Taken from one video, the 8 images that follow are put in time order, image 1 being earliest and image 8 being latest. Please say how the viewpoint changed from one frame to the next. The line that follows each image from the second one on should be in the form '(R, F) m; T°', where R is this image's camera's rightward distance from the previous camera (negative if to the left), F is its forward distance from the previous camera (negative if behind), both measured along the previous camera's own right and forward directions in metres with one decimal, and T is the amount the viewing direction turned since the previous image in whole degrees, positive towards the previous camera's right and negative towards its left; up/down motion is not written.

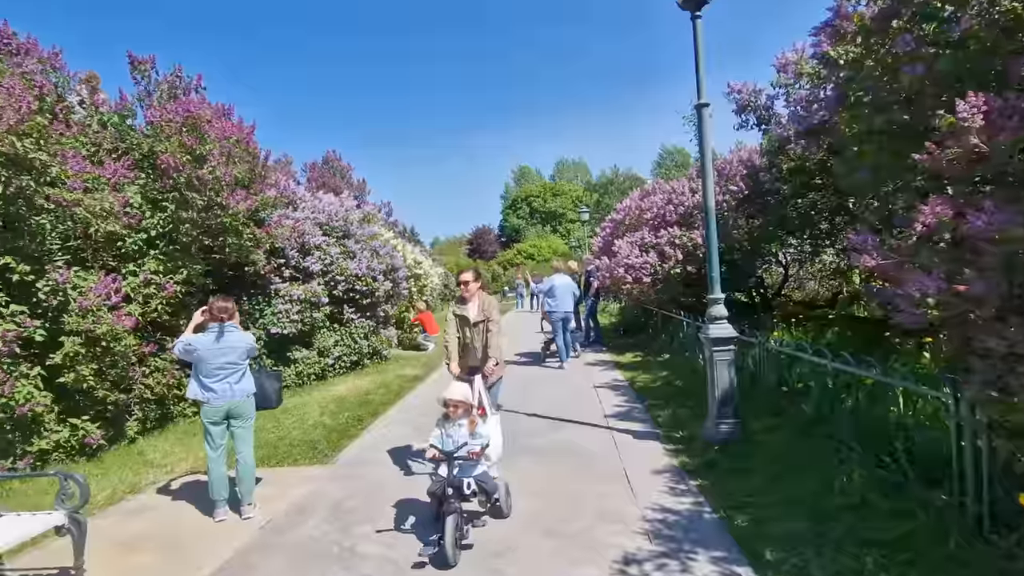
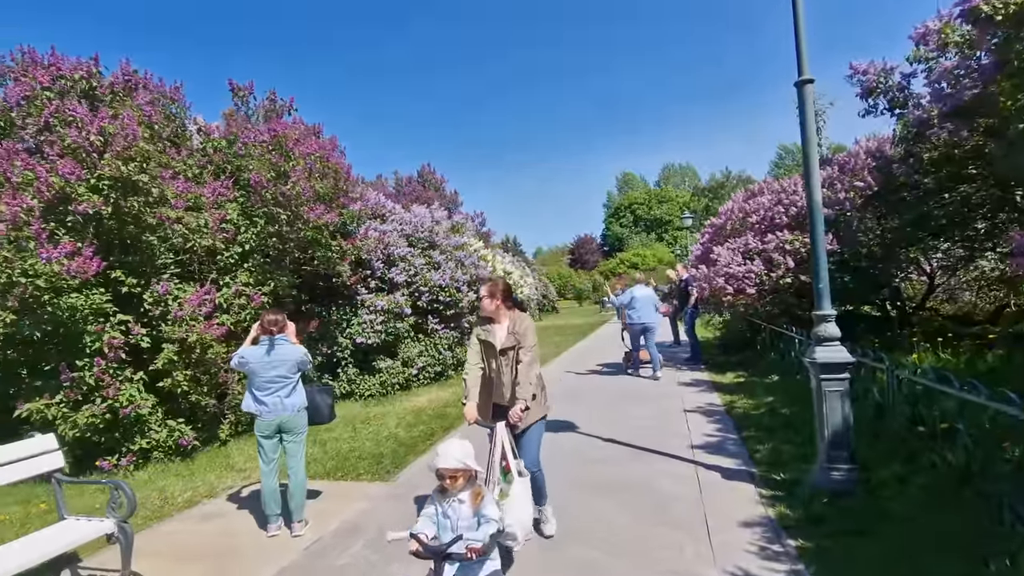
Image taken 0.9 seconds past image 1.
(+0.4, +0.5) m; -11°
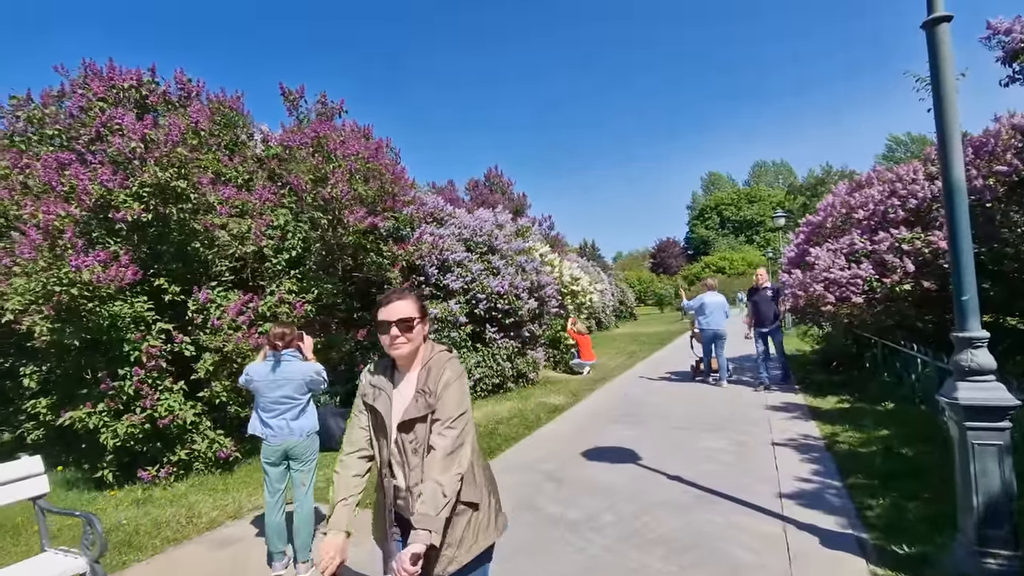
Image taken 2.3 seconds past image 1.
(+0.3, +0.8) m; -9°
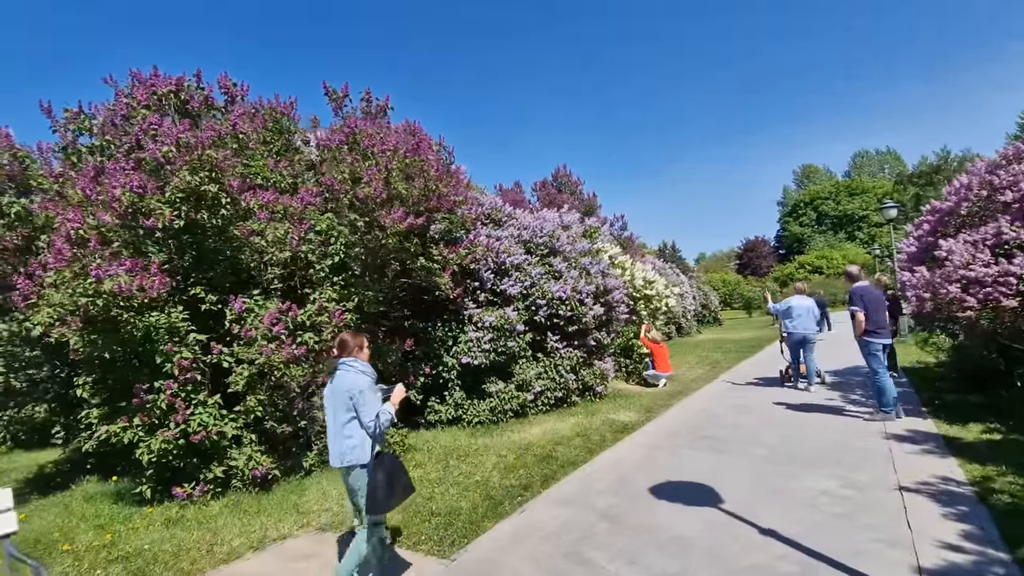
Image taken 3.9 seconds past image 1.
(+0.3, +0.9) m; -9°
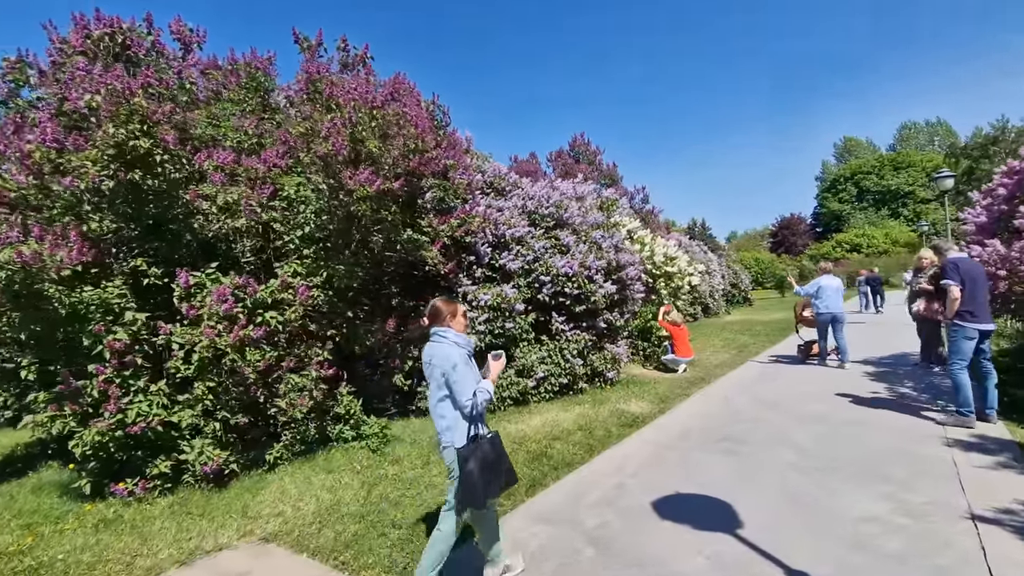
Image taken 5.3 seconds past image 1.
(+0.4, +0.9) m; -3°
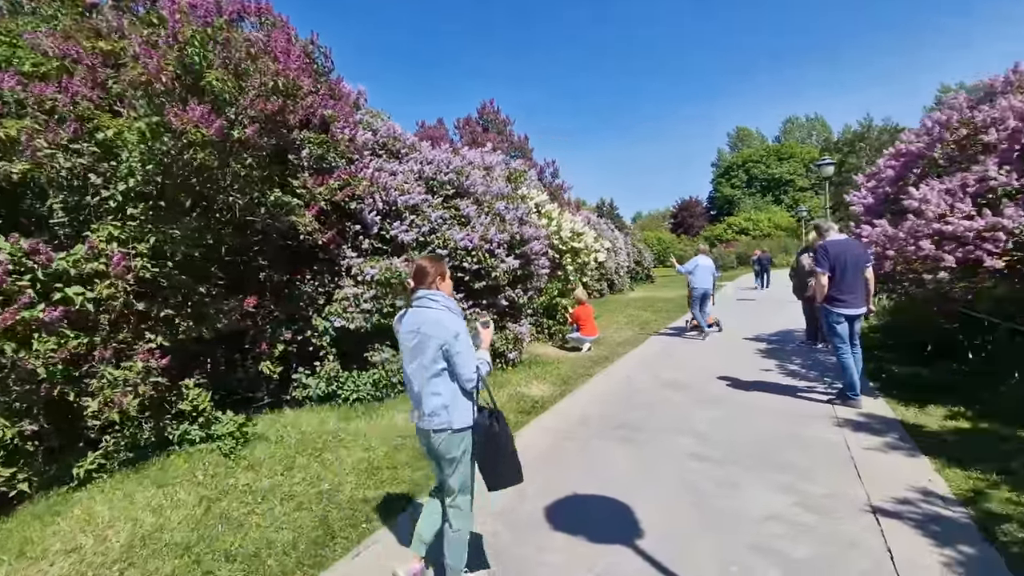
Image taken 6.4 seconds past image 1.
(+0.3, +0.8) m; +10°
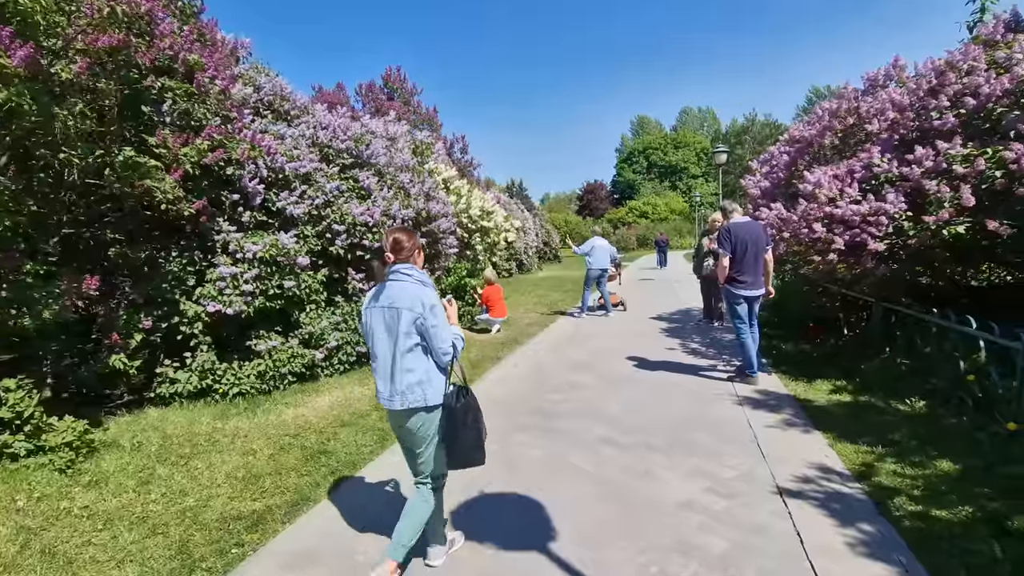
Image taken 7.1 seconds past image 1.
(+0.1, +0.4) m; +10°
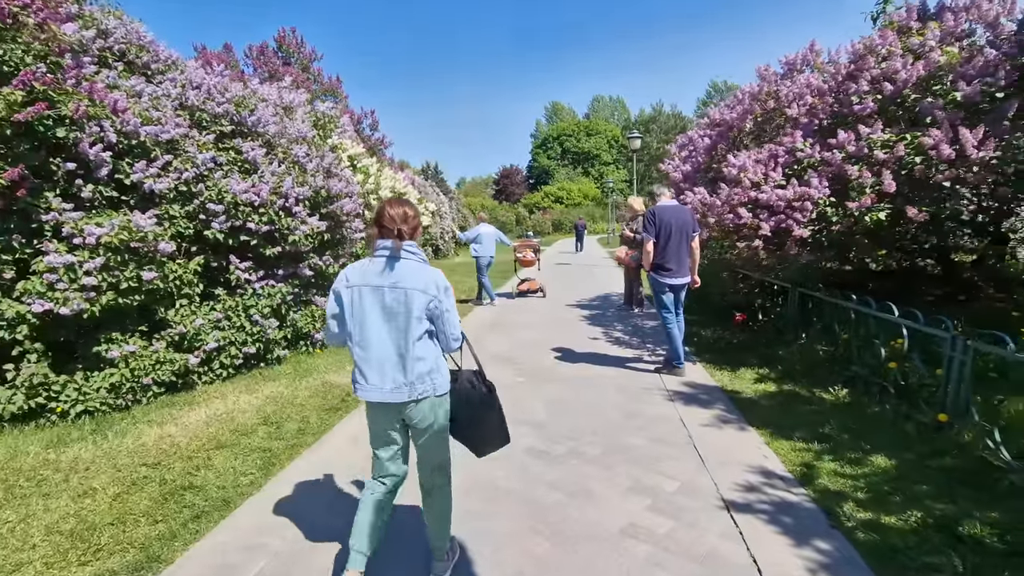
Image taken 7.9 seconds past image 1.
(0.0, +0.6) m; +9°
